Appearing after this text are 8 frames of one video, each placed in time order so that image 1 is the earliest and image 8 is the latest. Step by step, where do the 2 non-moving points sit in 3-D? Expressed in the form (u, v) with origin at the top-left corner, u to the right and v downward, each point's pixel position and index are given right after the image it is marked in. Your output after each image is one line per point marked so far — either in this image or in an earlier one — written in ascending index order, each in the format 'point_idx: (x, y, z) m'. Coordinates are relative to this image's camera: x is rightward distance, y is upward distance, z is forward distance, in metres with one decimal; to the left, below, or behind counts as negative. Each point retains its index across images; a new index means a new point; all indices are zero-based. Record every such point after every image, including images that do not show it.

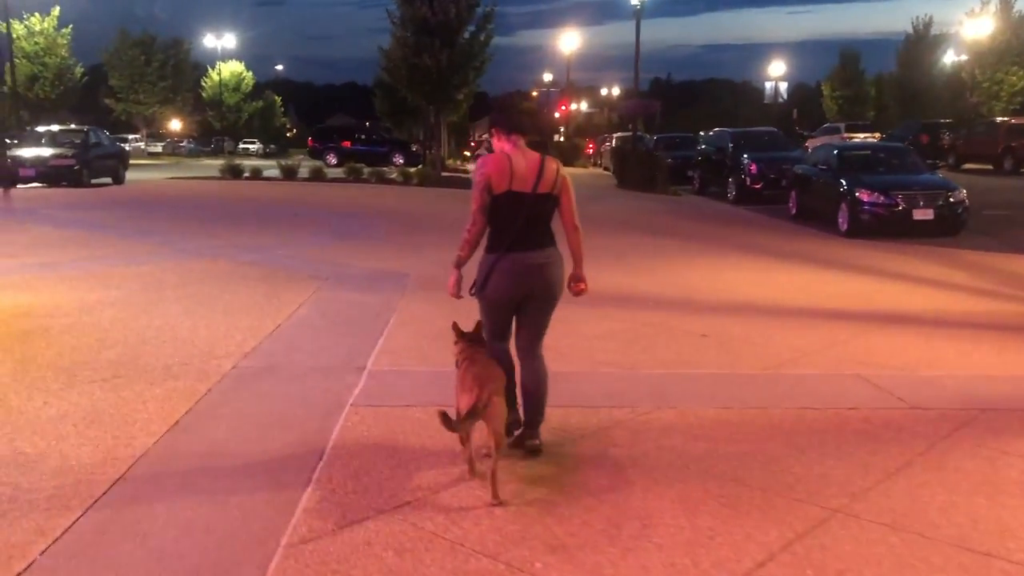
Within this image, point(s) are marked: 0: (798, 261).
0: (+4.6, +0.5, +15.3) m
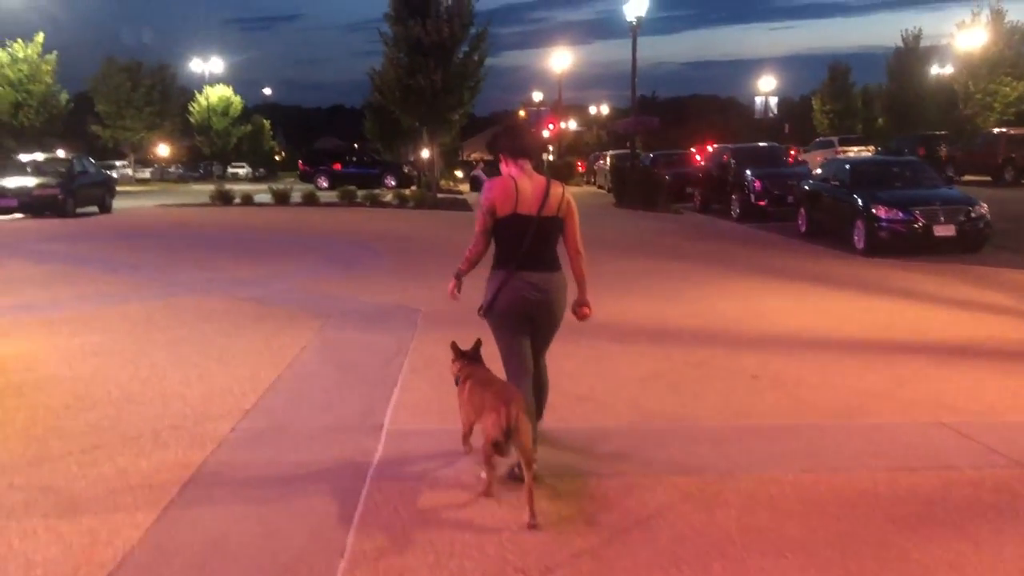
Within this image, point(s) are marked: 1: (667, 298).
0: (+4.8, +0.1, +14.5) m
1: (+2.1, -0.1, +12.8) m
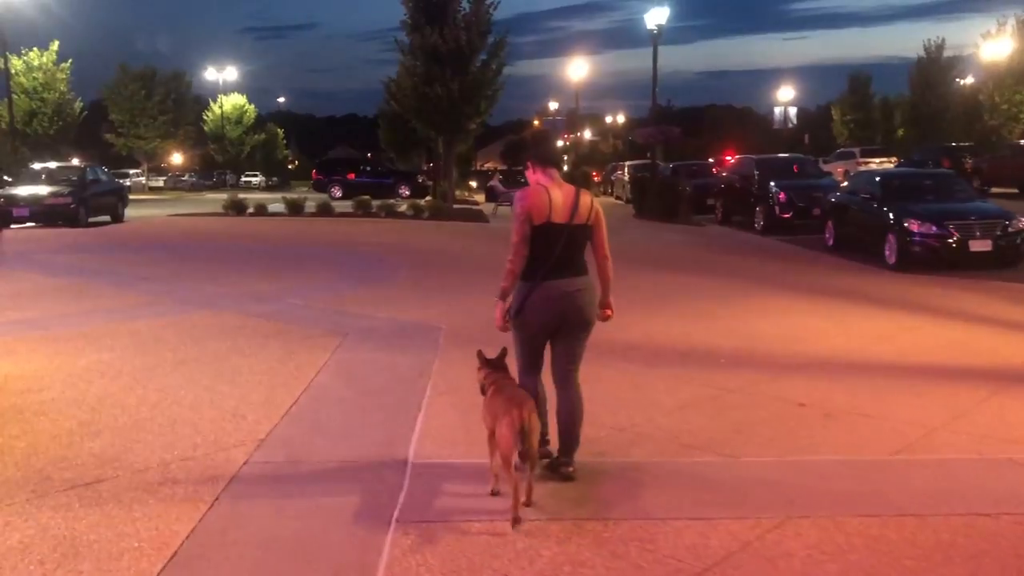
0: (+5.1, -0.2, +13.9) m
1: (+2.4, -0.4, +12.3) m
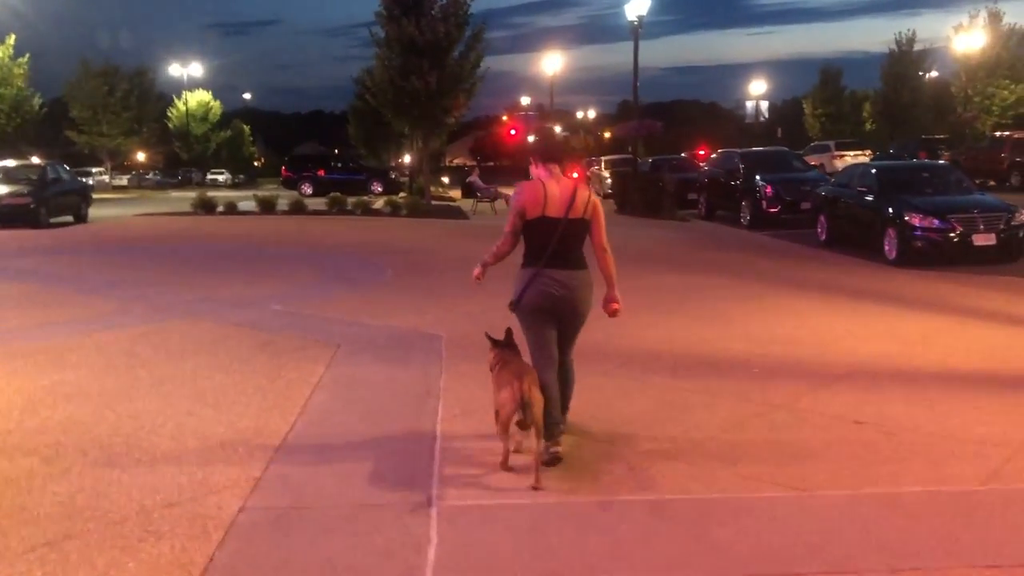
0: (+5.1, -0.2, +13.2) m
1: (+2.4, -0.4, +11.5) m
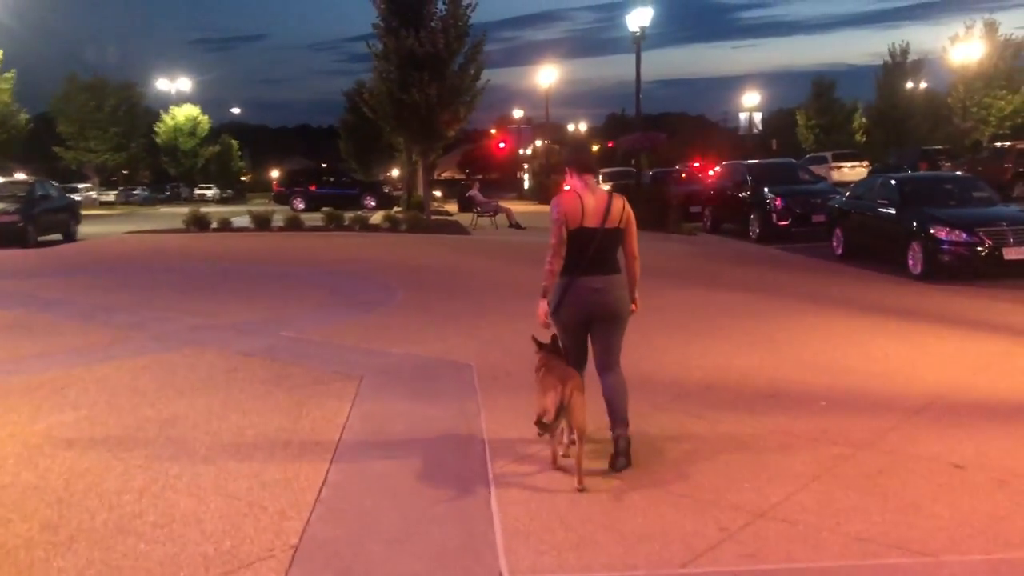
0: (+5.4, -0.4, +12.5) m
1: (+2.8, -0.6, +10.8) m
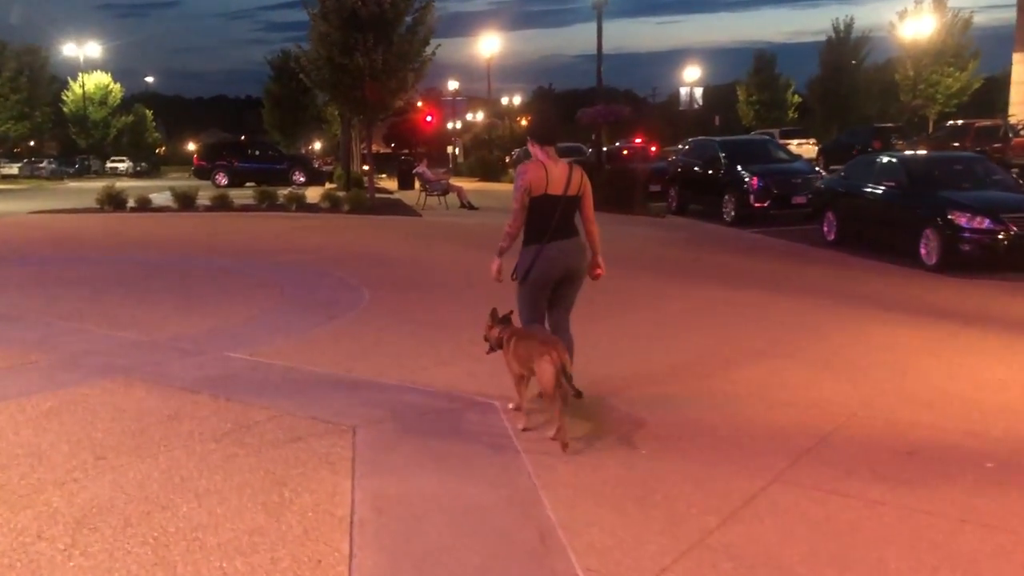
0: (+5.4, -0.4, +10.7) m
1: (+2.9, -0.7, +8.8) m
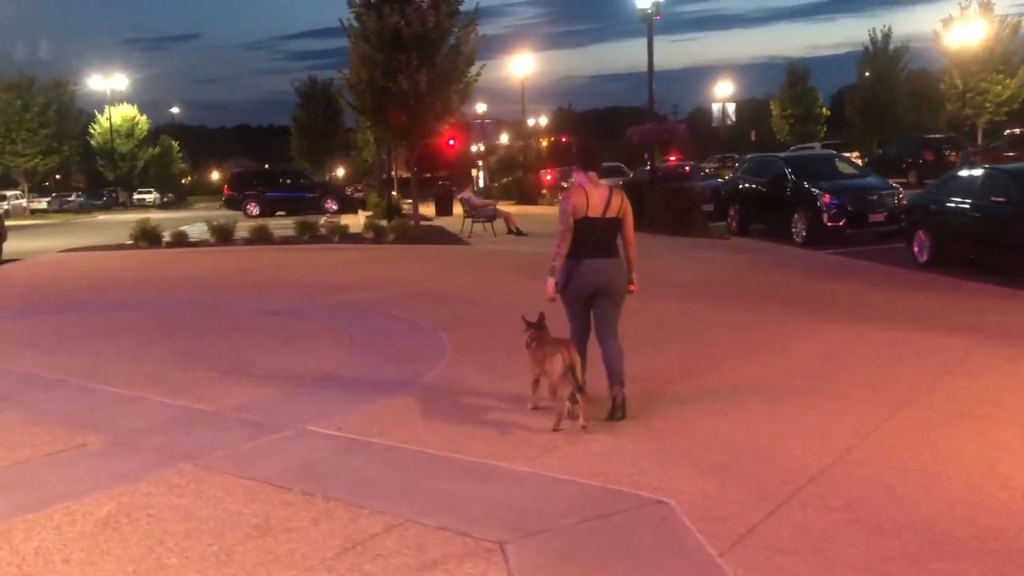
0: (+6.5, -0.7, +9.1) m
1: (+4.0, -1.0, +7.2) m
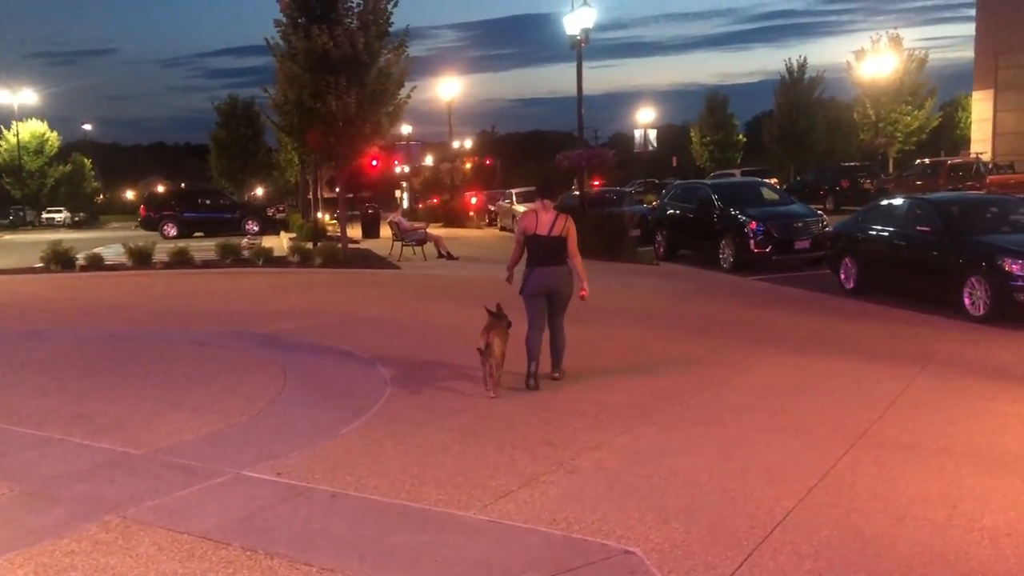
0: (+6.0, -1.1, +9.3) m
1: (+3.6, -1.3, +7.2) m
